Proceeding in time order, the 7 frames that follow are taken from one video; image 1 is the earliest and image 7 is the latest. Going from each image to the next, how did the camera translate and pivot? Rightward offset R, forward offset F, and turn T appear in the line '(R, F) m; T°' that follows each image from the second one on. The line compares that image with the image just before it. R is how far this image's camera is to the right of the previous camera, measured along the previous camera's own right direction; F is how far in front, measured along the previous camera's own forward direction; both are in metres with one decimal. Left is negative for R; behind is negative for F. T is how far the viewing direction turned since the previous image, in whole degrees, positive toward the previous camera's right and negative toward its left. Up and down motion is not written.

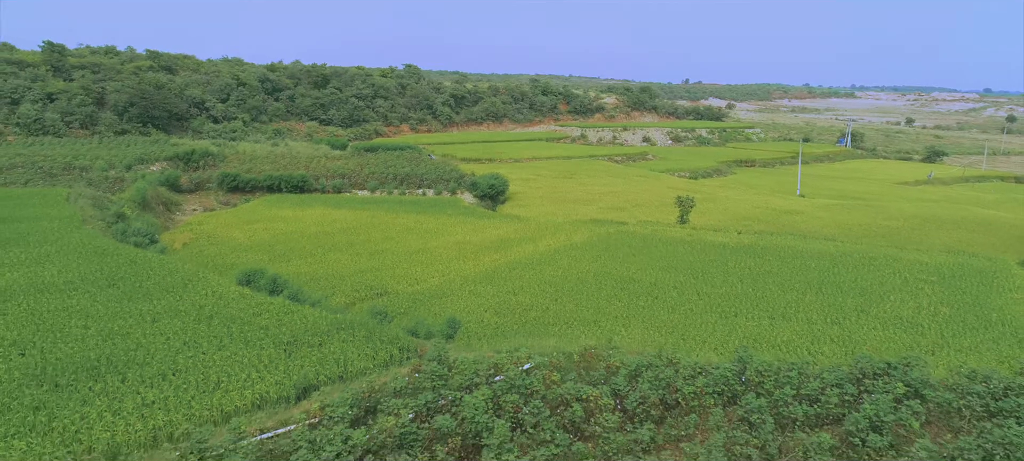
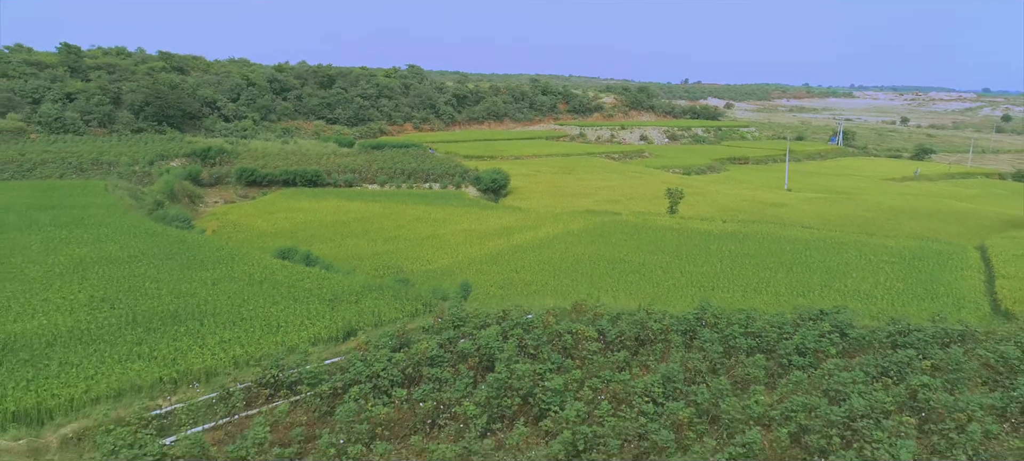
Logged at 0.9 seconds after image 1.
(-0.1, -1.7) m; 0°
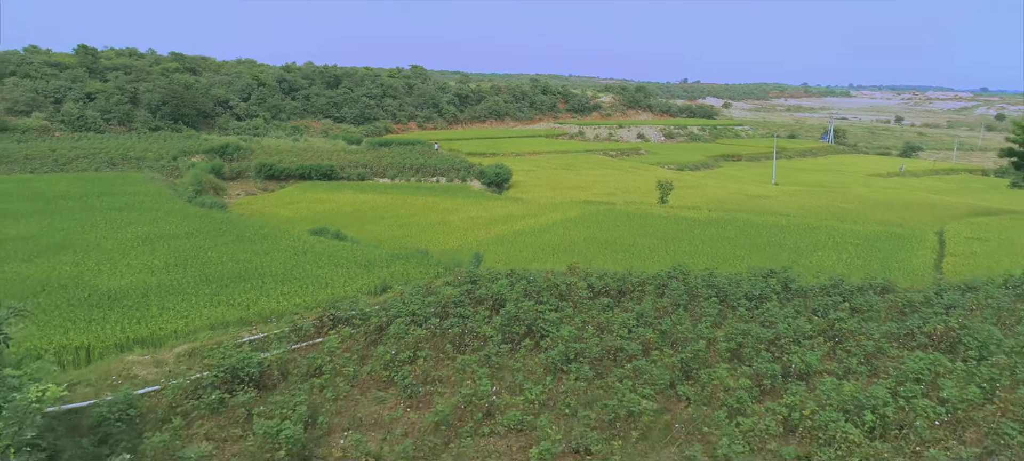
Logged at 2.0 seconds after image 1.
(-0.1, -2.0) m; 0°
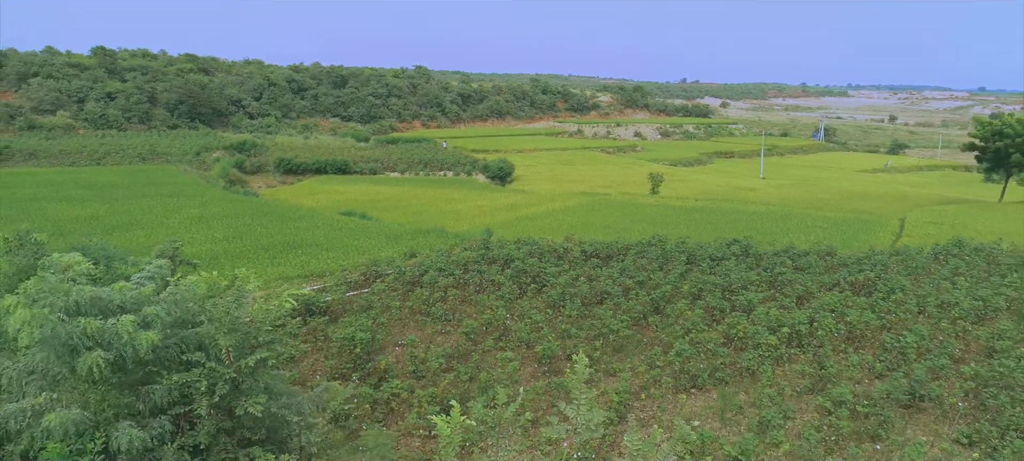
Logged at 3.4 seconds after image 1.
(-0.1, -2.2) m; 0°
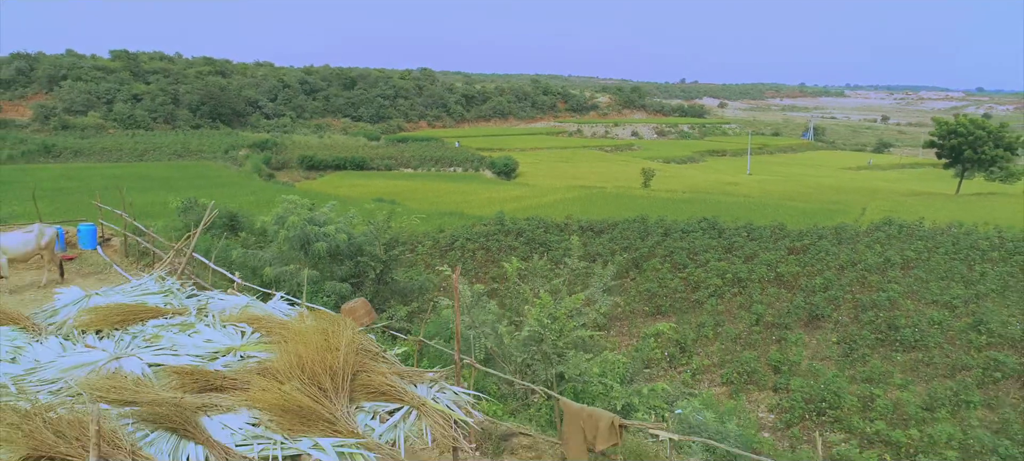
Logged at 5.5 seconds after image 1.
(-0.2, -3.0) m; 0°
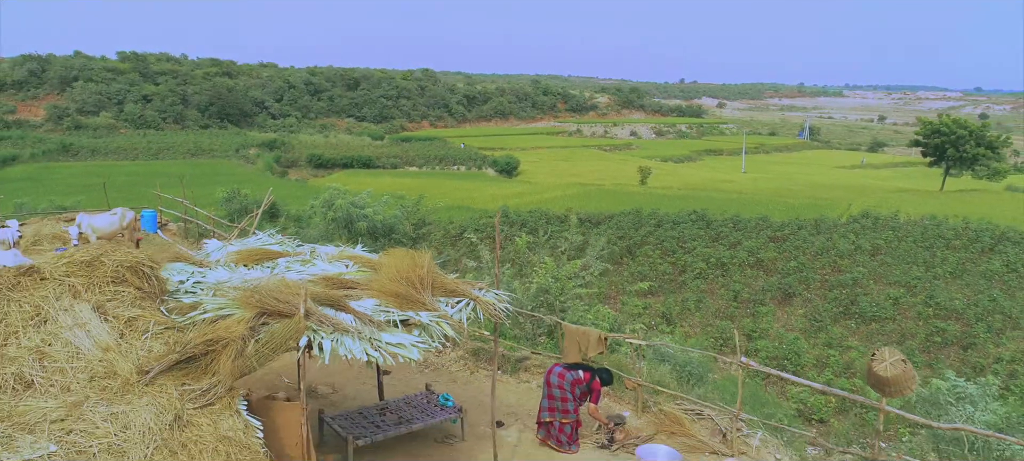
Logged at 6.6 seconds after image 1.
(-0.1, -1.3) m; 0°
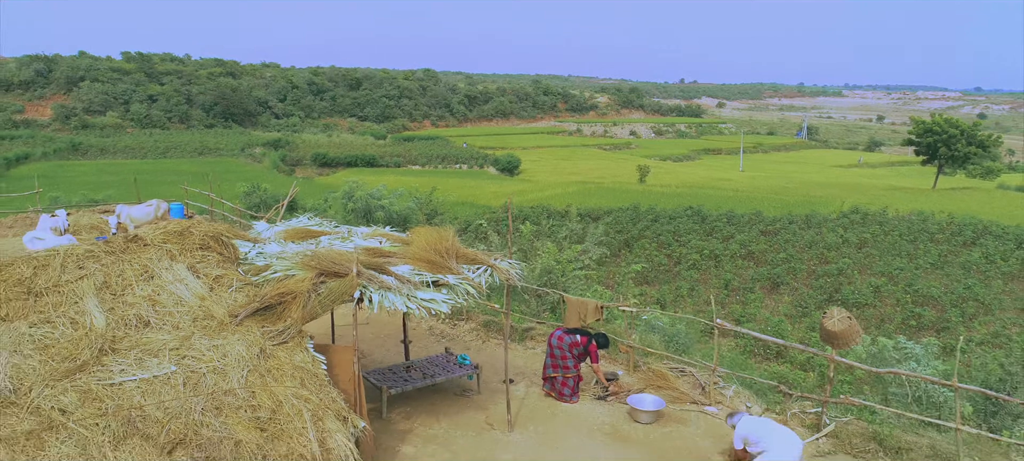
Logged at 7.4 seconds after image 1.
(-0.1, -0.7) m; 0°
